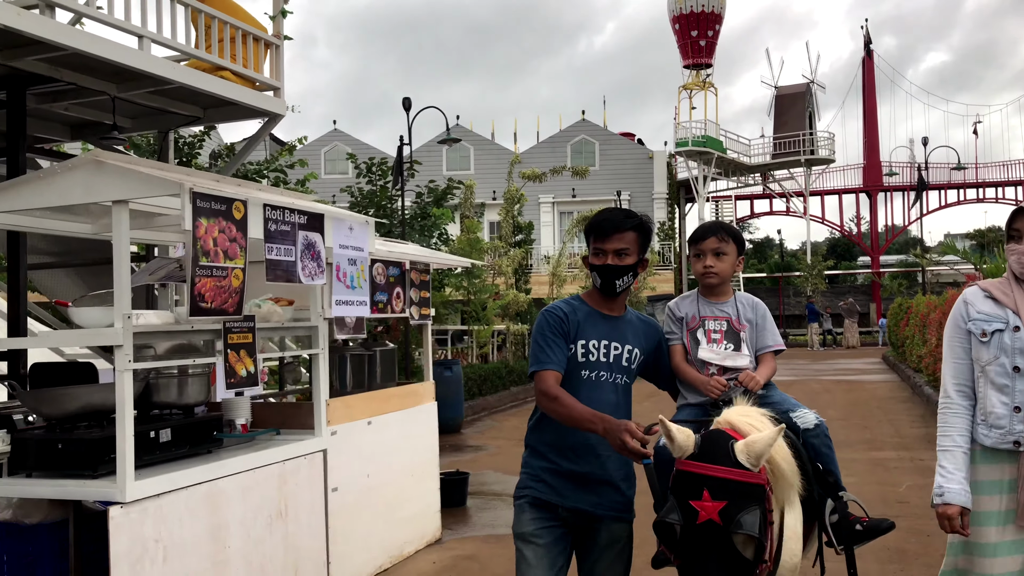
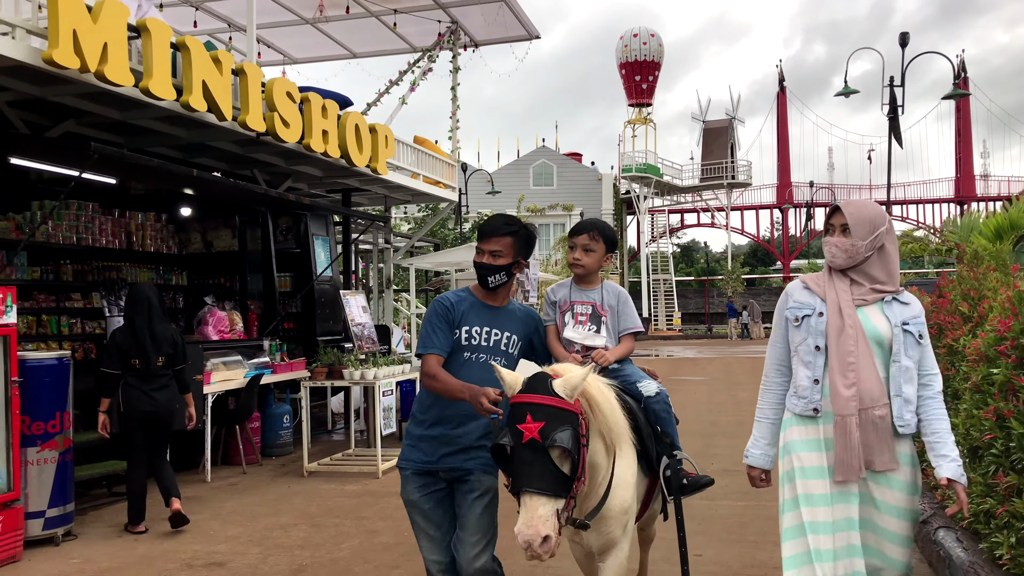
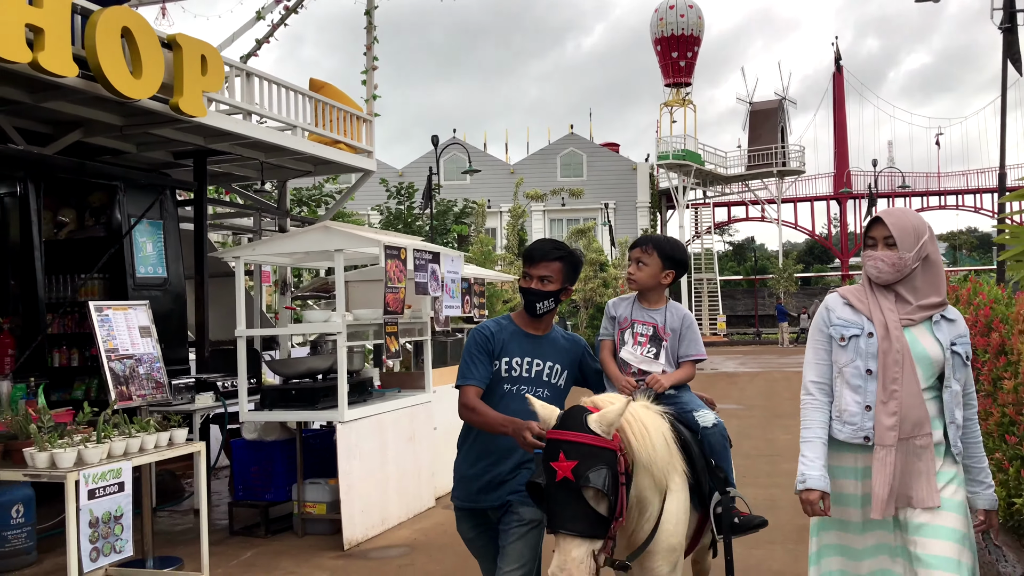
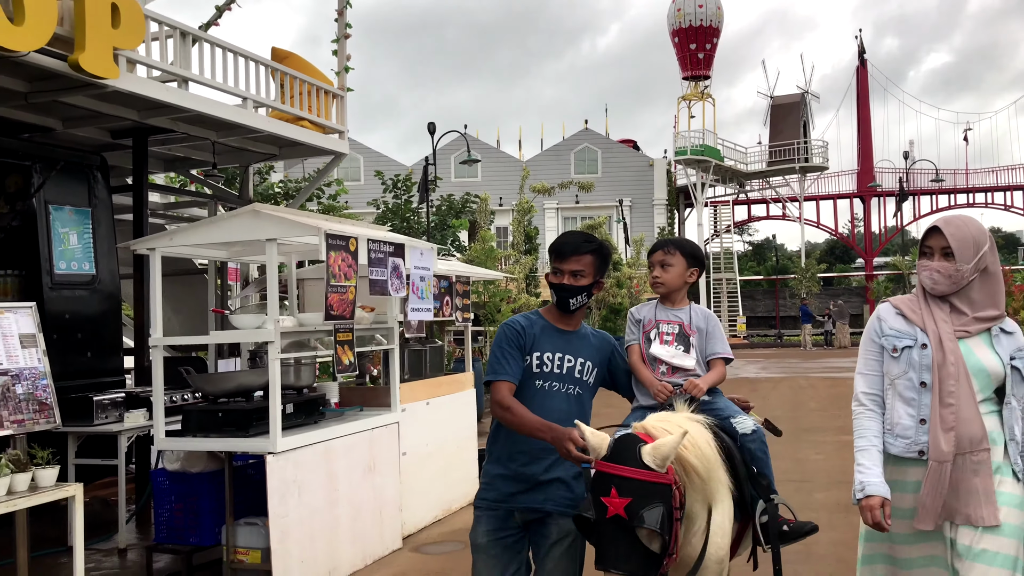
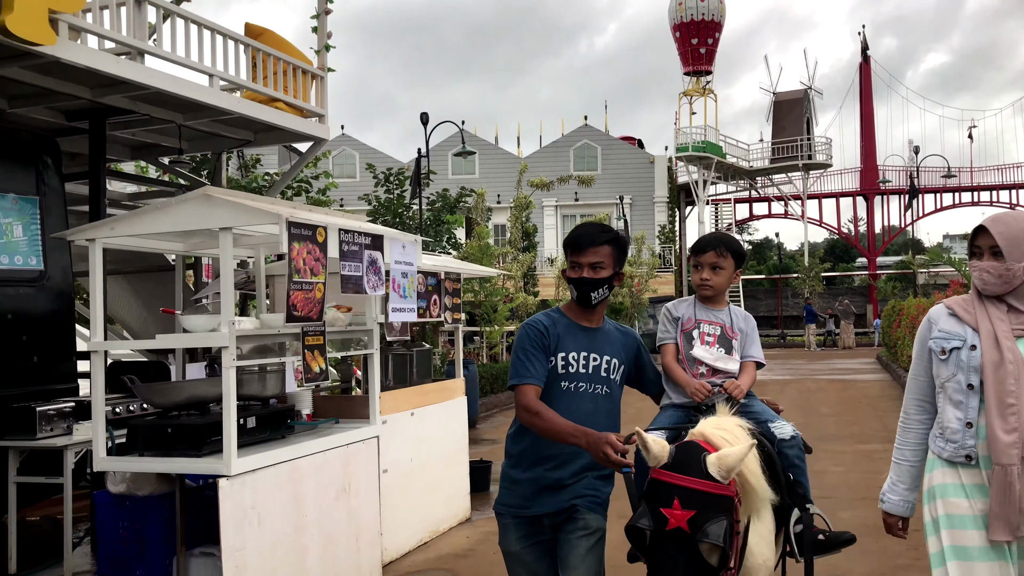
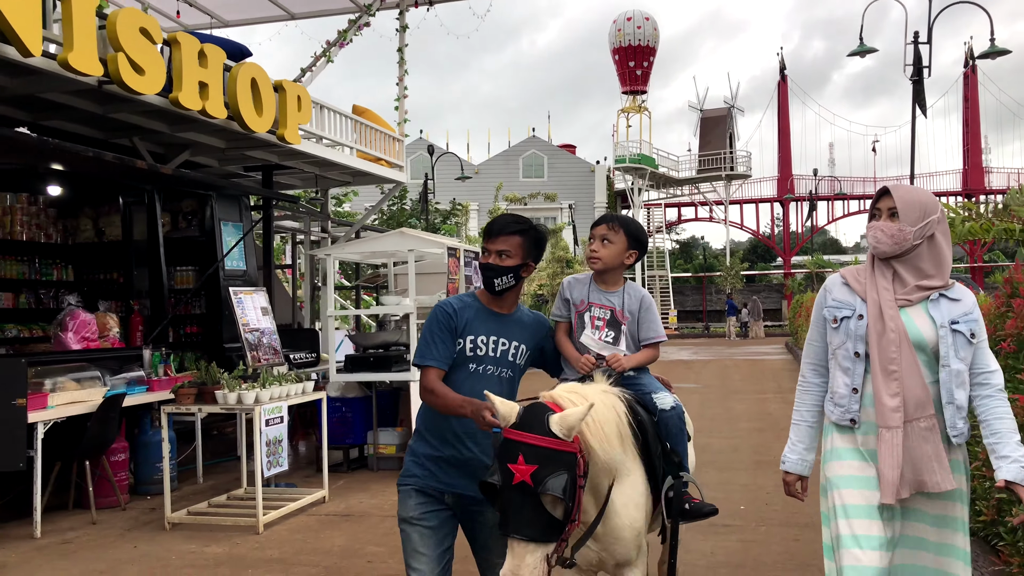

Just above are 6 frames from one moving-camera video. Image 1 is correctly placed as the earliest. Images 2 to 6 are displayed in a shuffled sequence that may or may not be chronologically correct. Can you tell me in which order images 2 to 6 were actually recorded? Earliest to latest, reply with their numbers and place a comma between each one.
5, 4, 3, 6, 2
